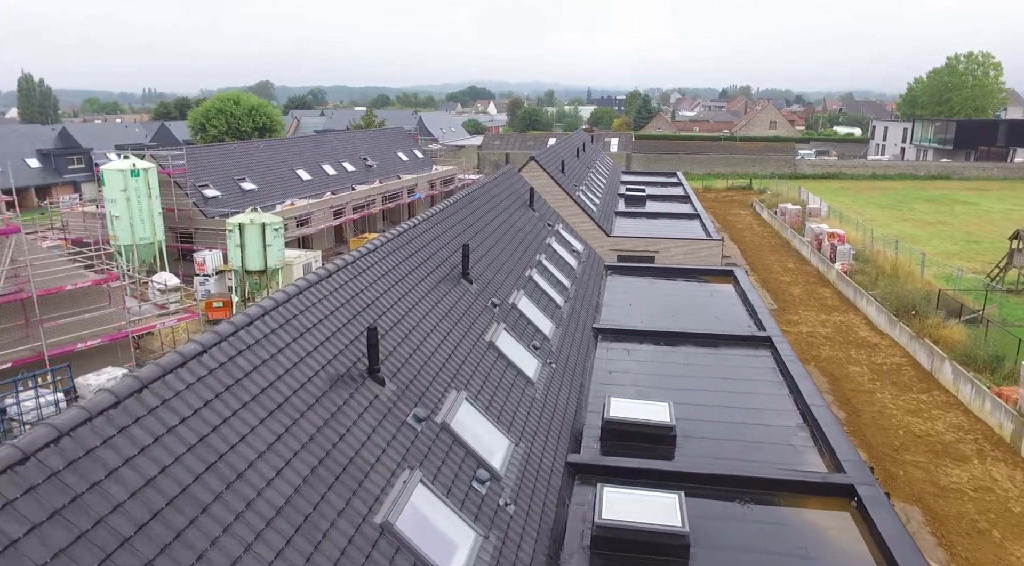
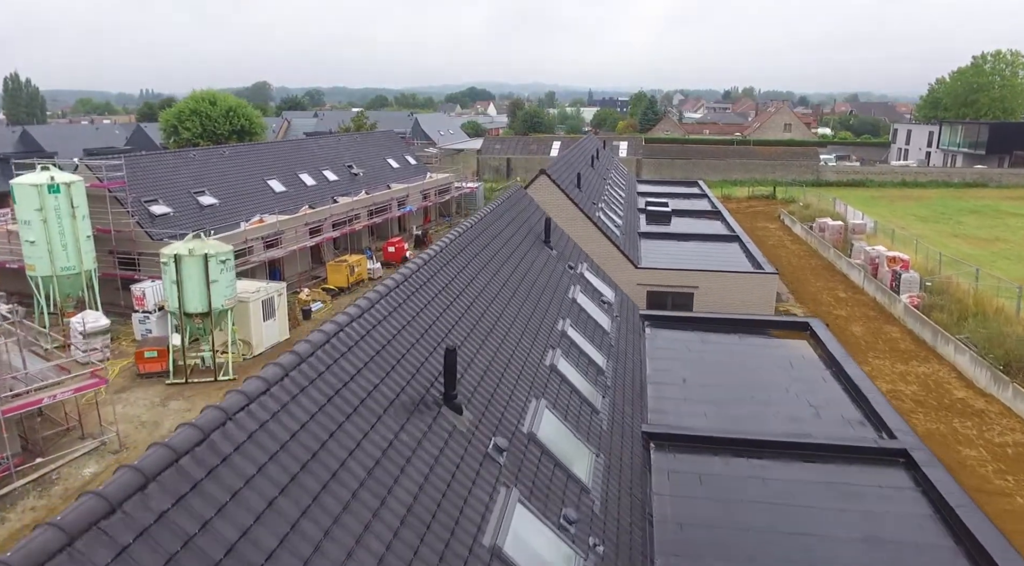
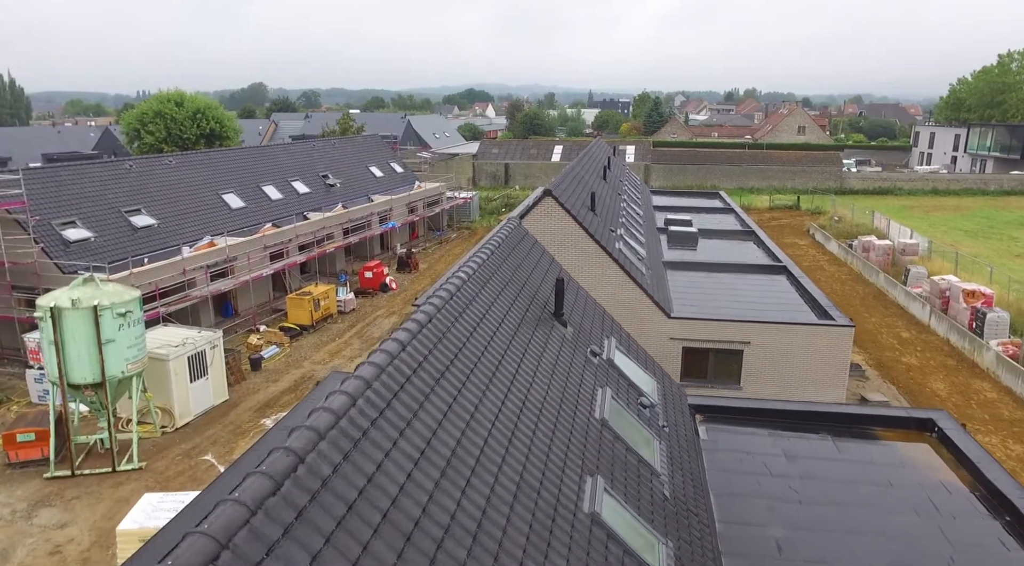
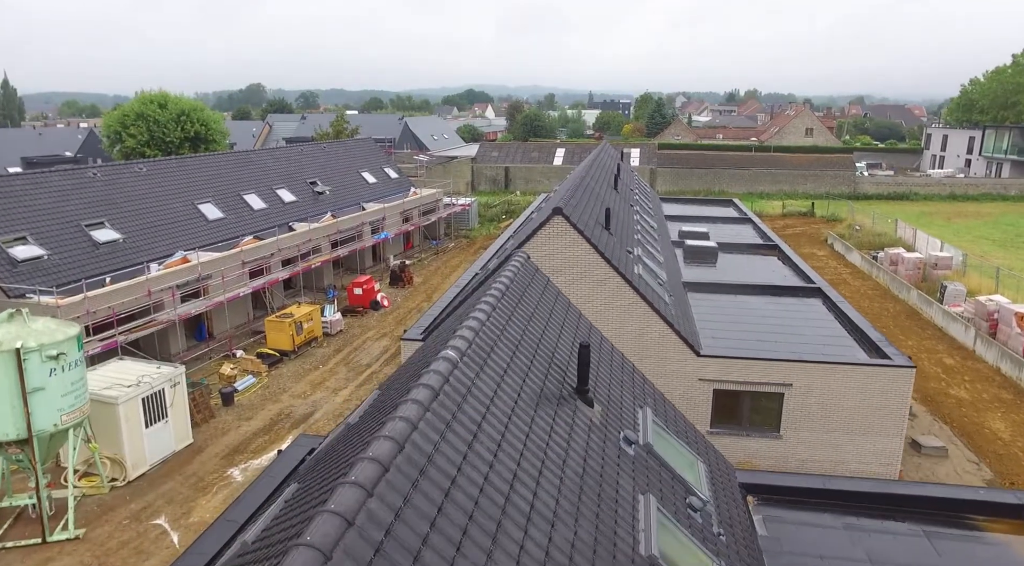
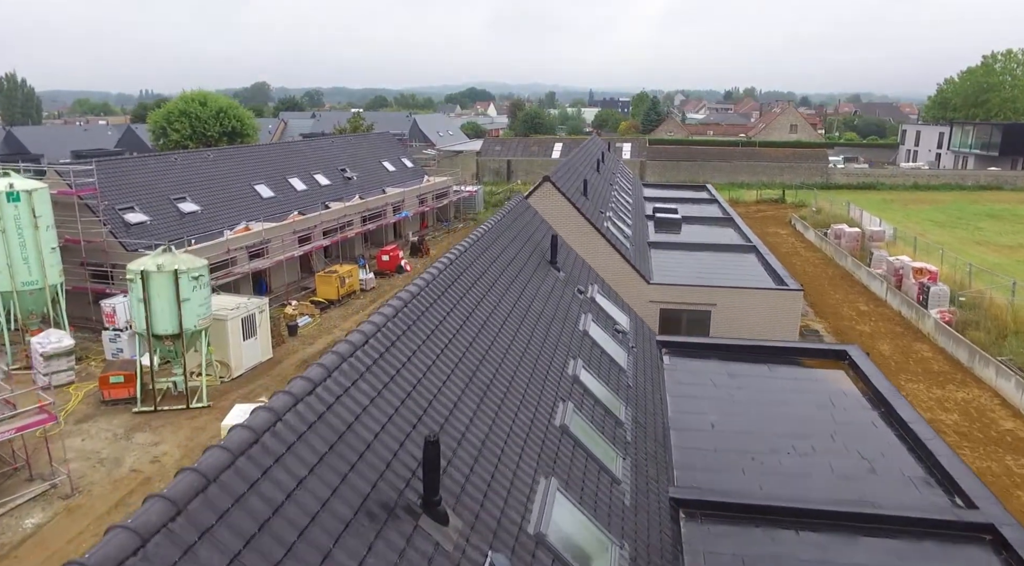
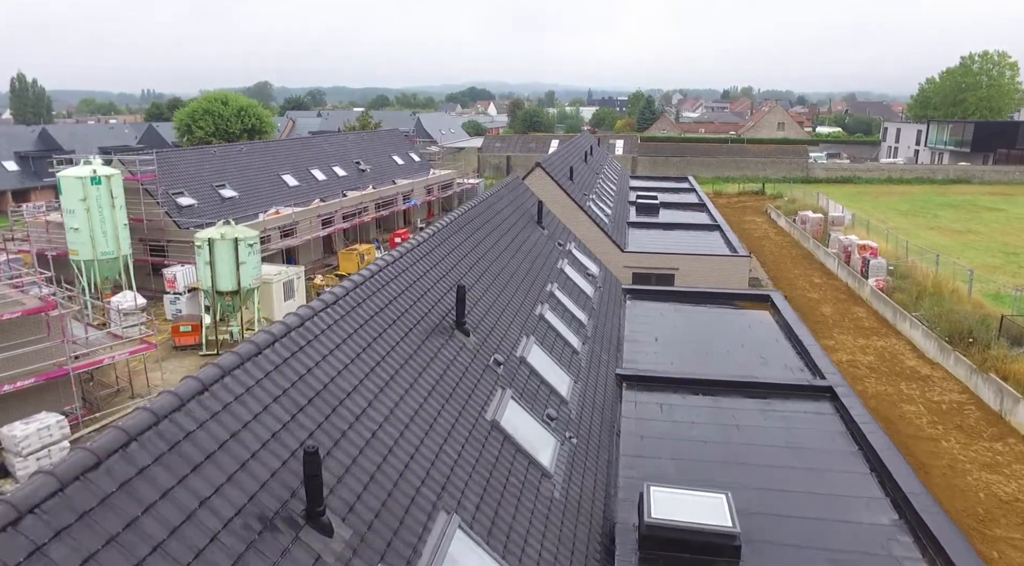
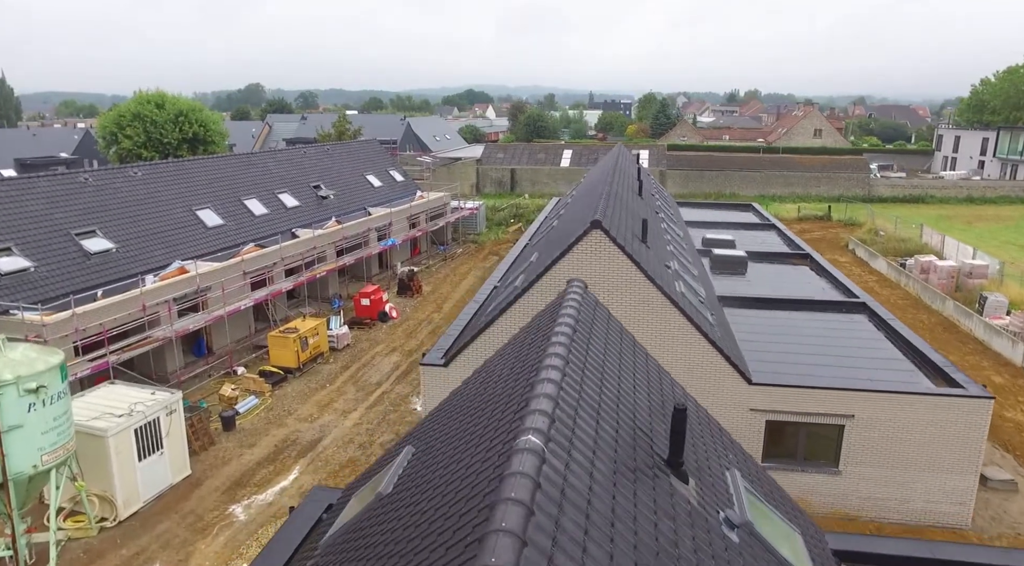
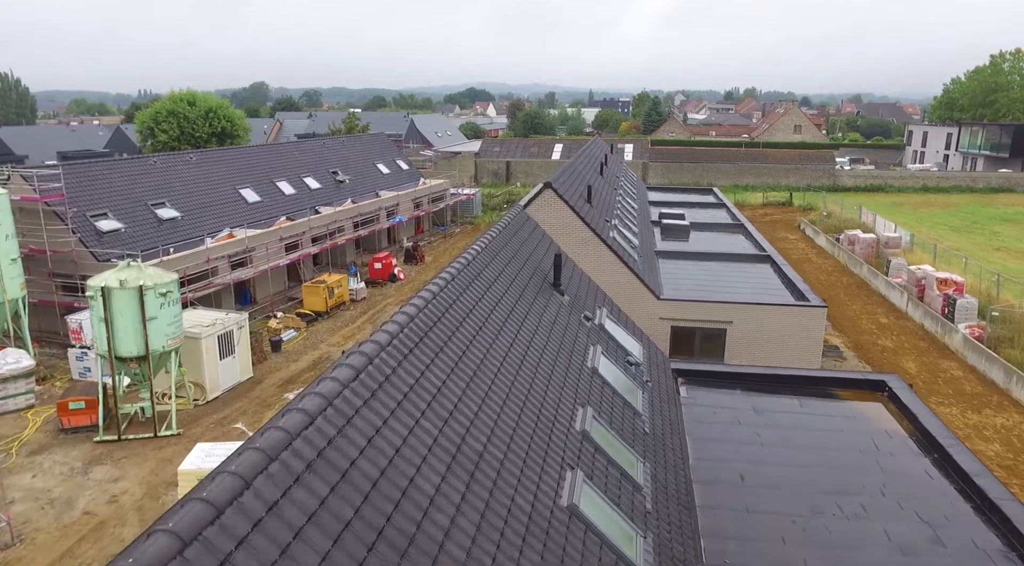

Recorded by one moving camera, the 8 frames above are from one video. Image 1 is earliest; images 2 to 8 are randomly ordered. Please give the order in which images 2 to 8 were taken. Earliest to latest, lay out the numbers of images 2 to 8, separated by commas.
6, 2, 5, 8, 3, 4, 7
